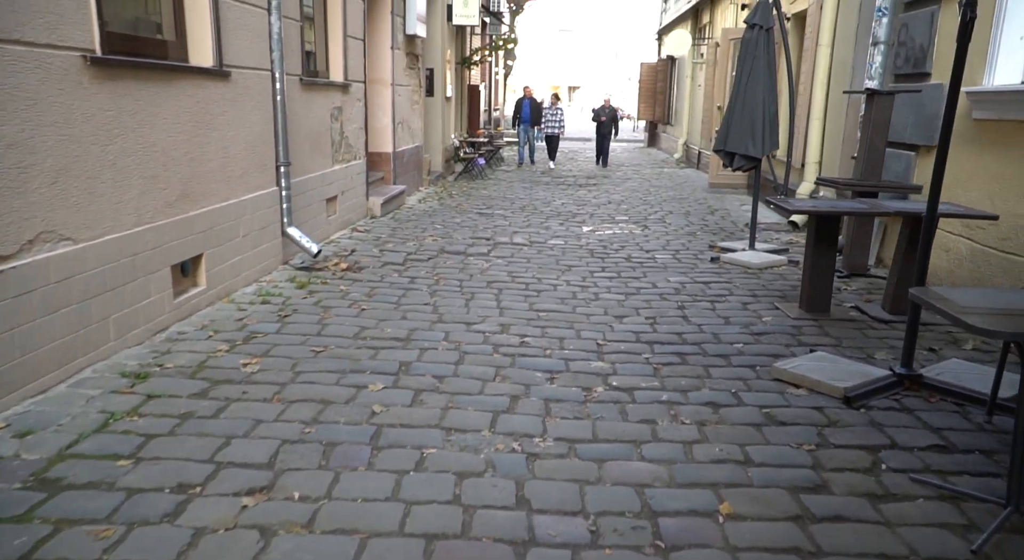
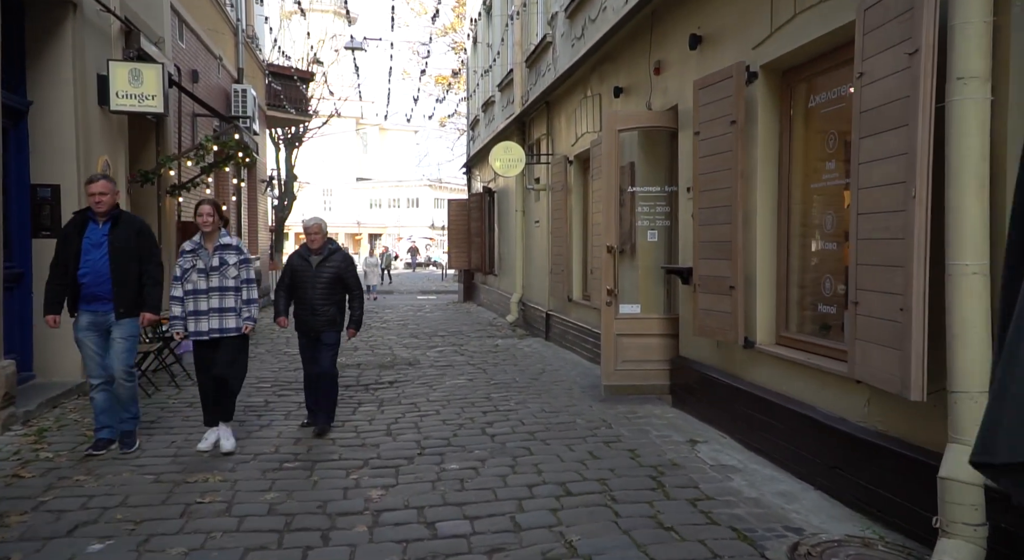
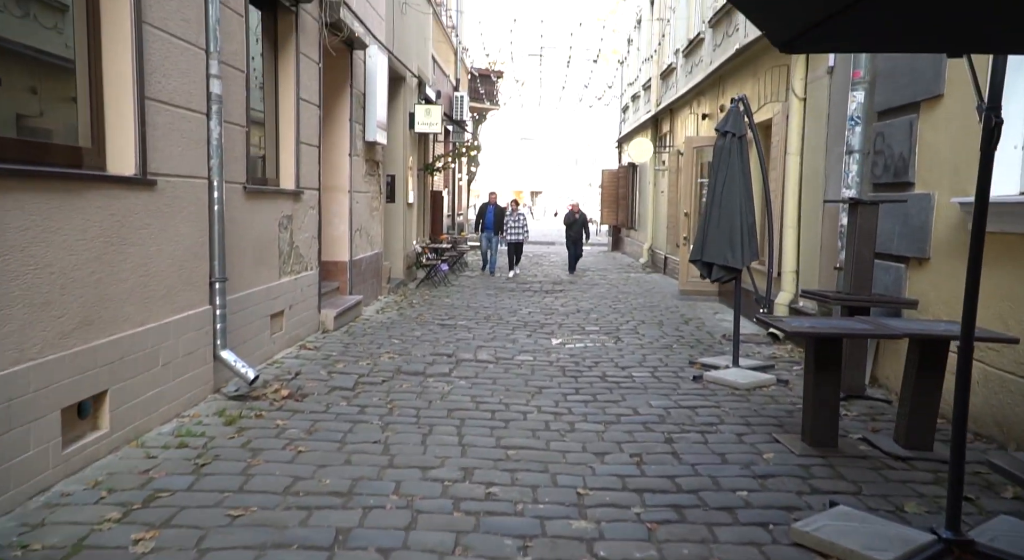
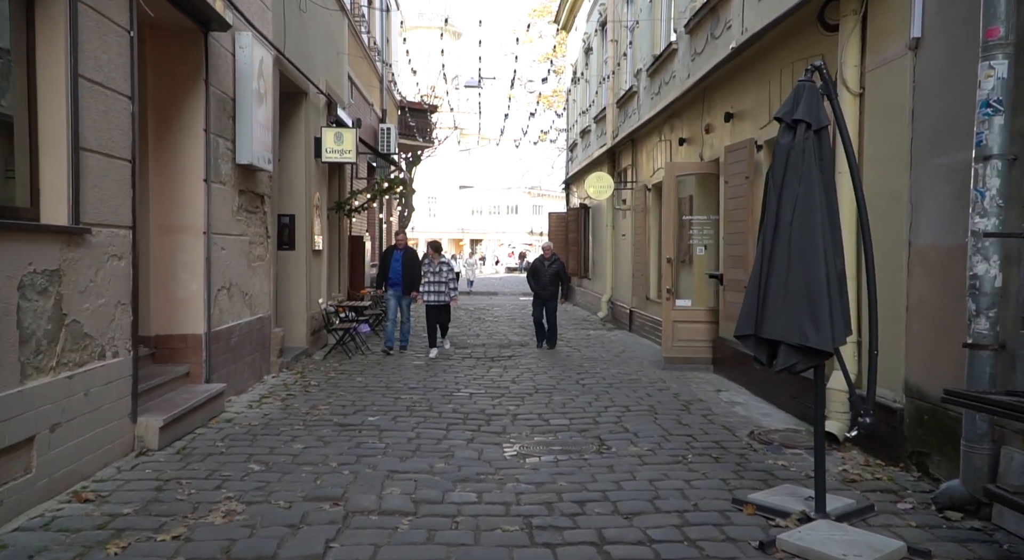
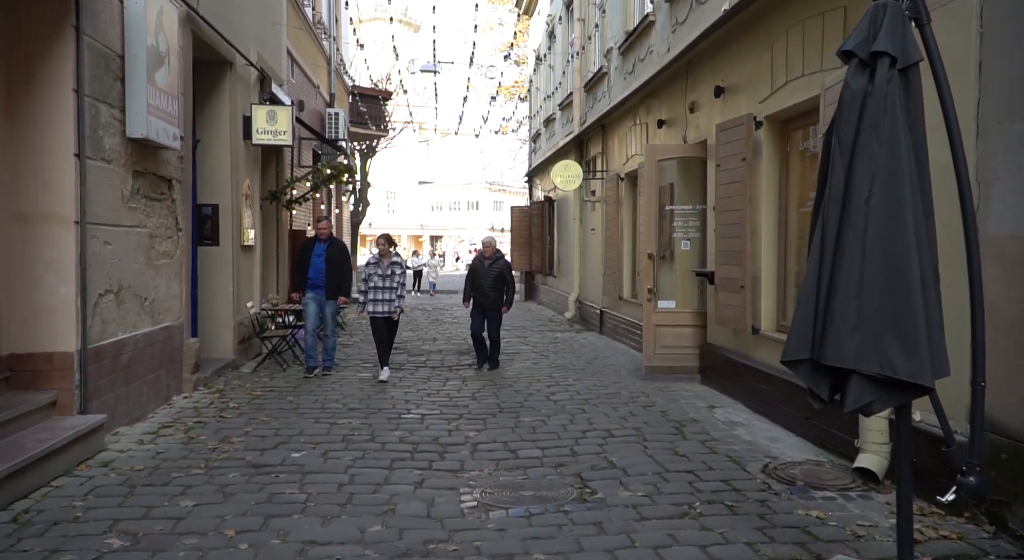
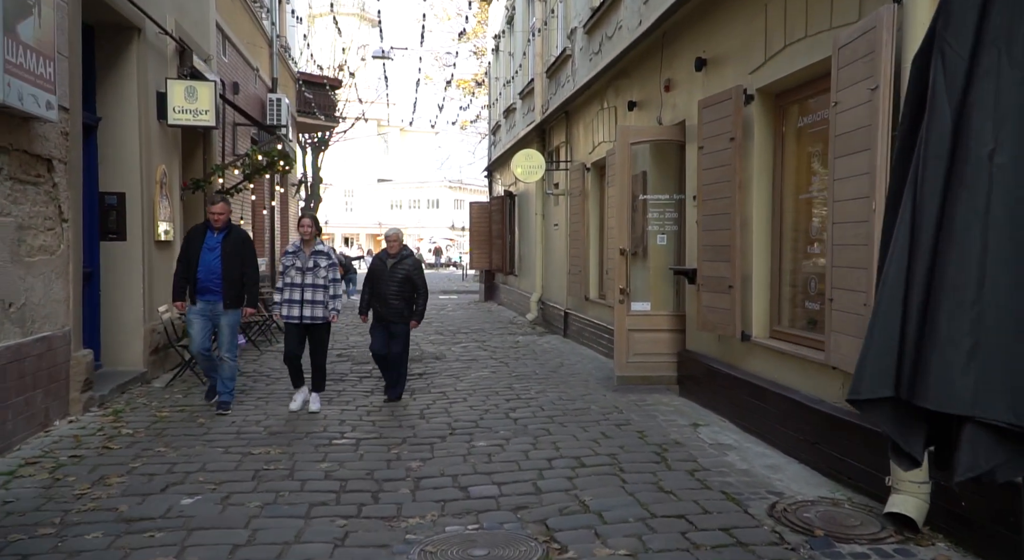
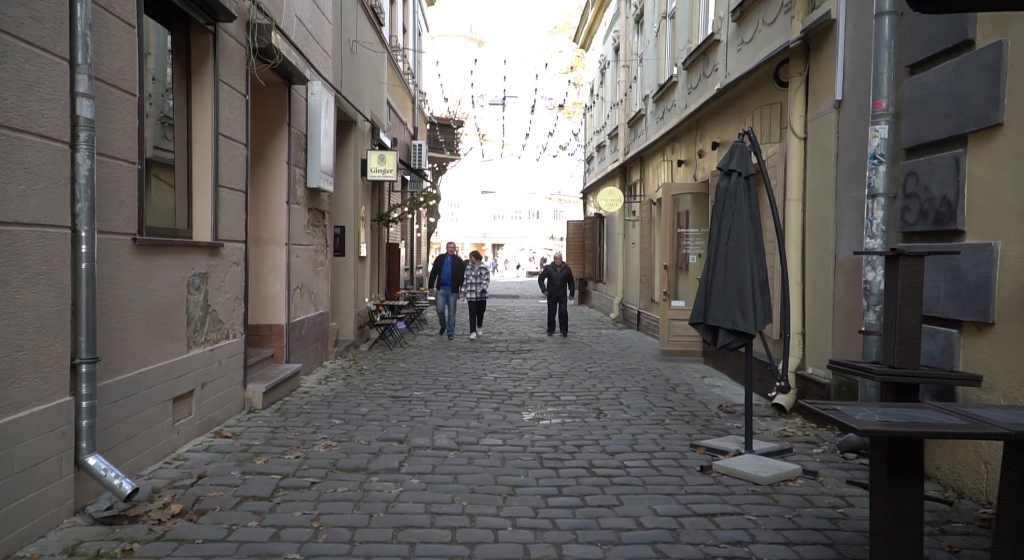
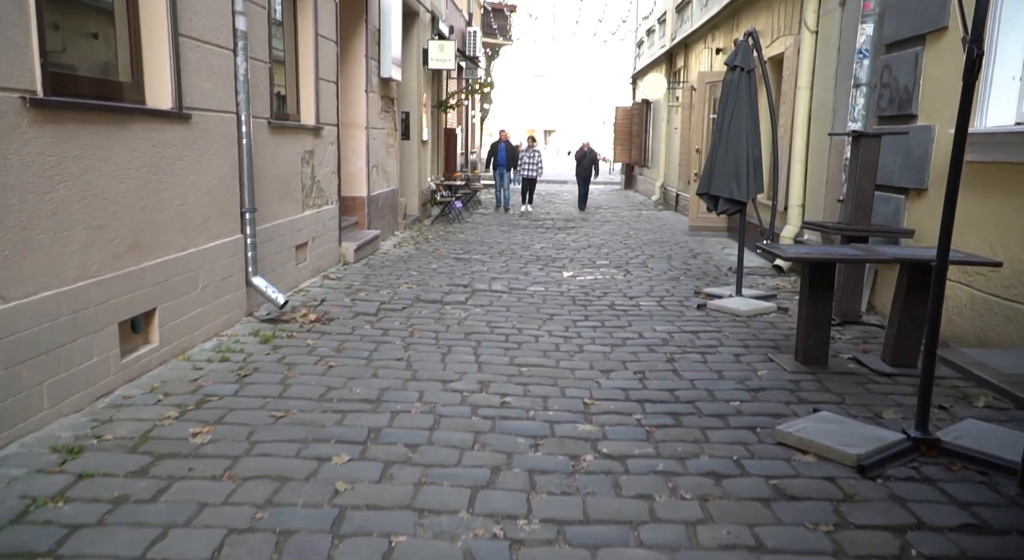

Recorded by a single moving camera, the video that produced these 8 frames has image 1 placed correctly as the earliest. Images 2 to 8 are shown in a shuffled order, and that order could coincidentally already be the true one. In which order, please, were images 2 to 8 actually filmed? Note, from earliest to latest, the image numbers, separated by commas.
8, 3, 7, 4, 5, 6, 2
